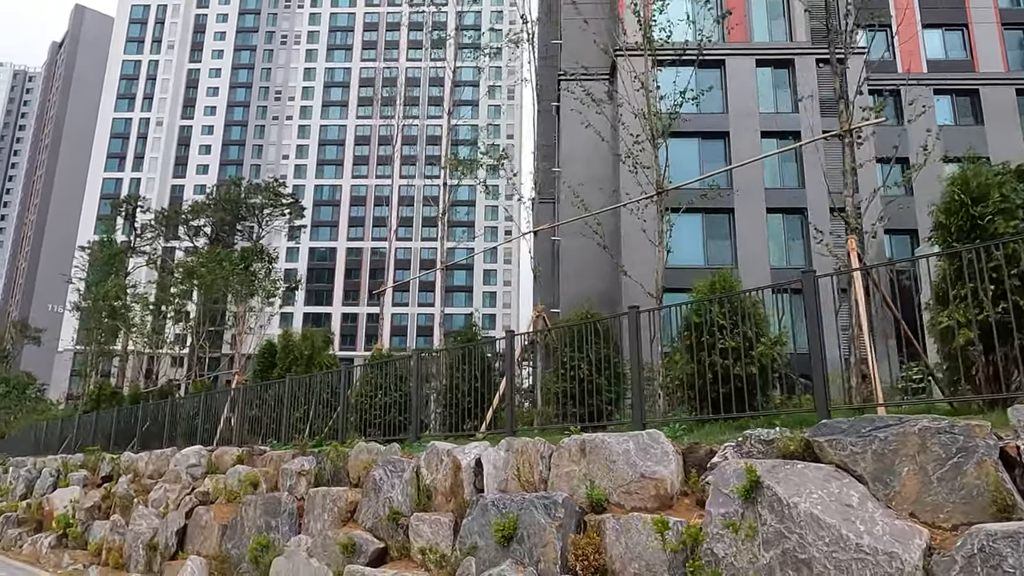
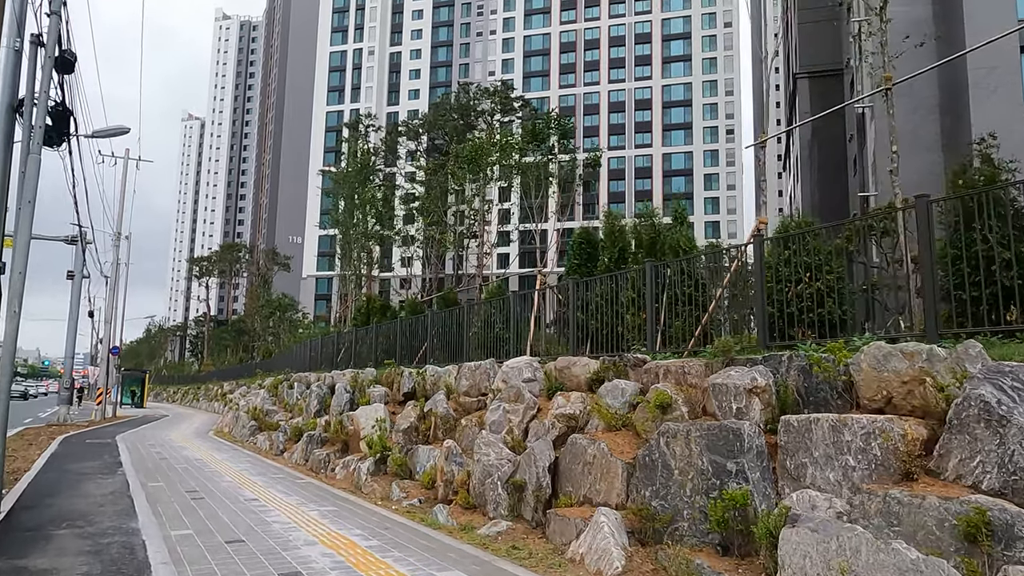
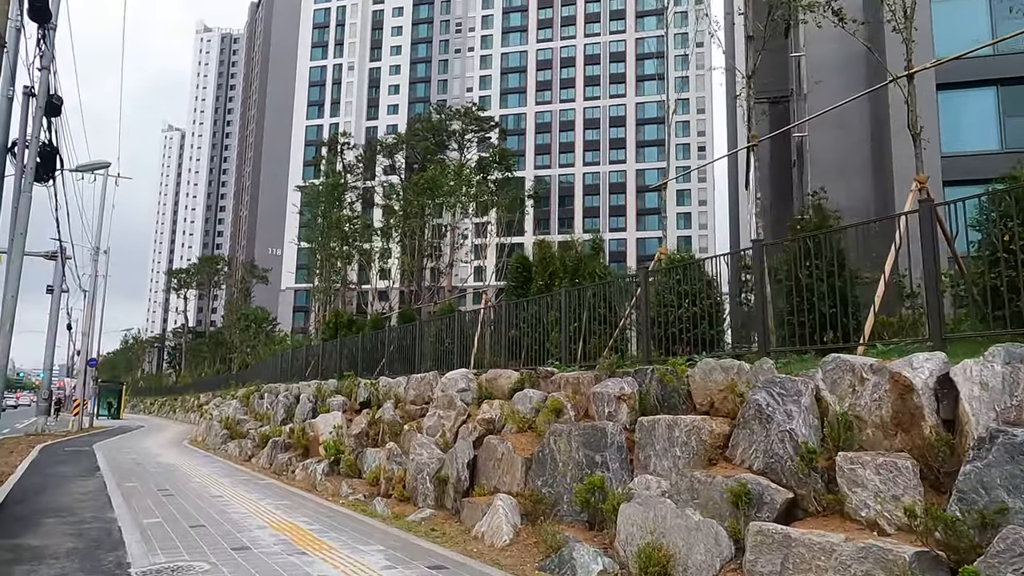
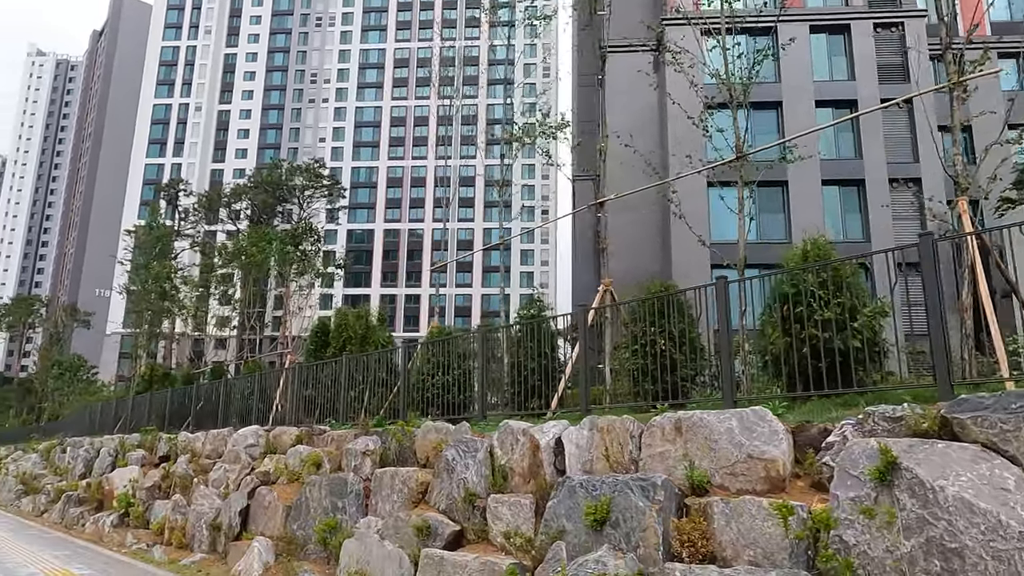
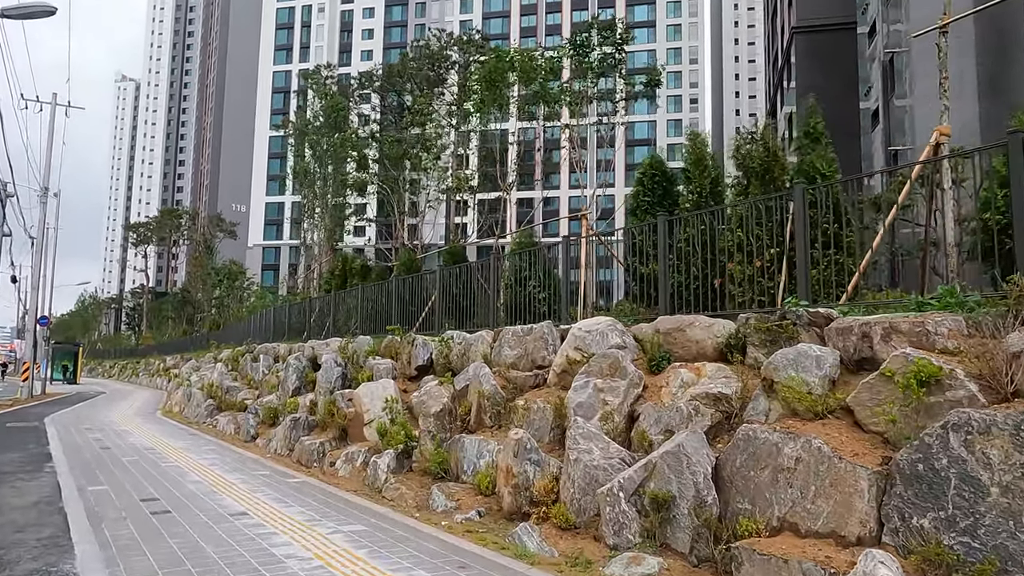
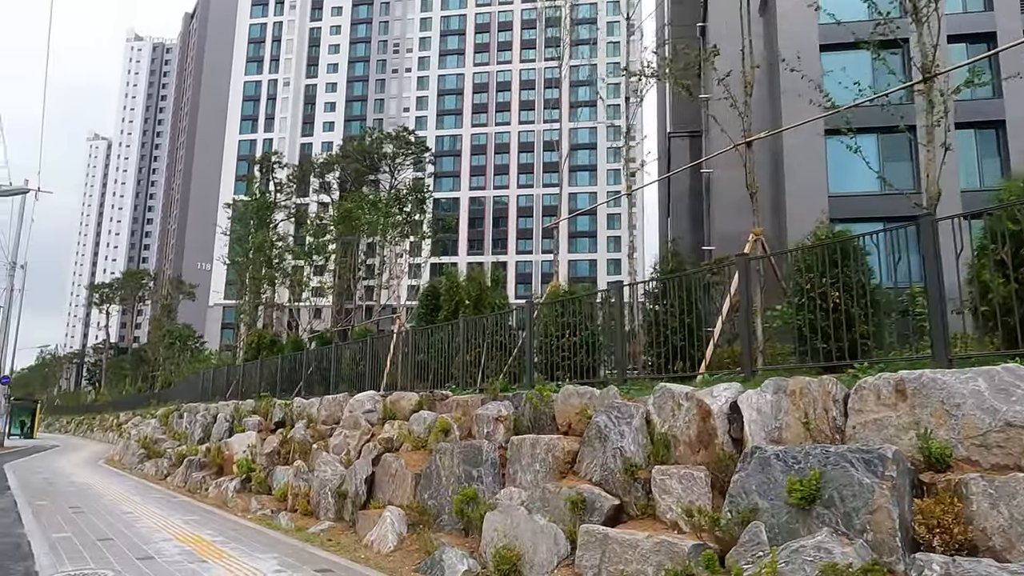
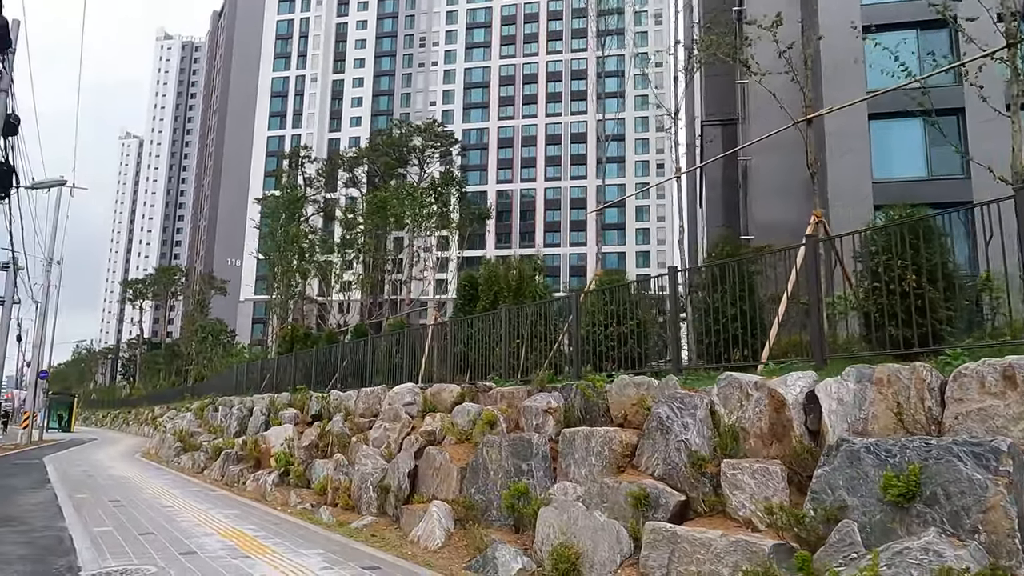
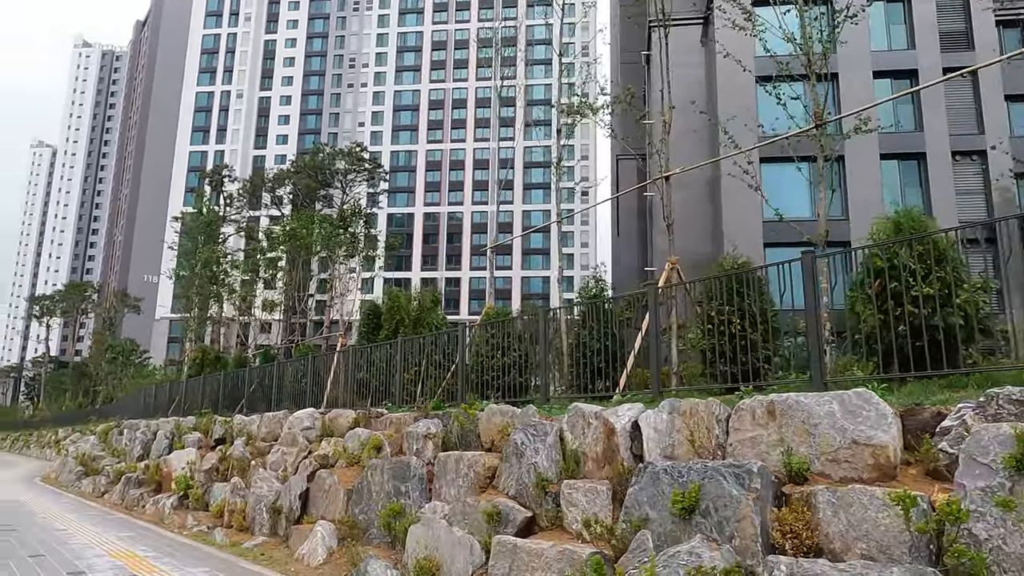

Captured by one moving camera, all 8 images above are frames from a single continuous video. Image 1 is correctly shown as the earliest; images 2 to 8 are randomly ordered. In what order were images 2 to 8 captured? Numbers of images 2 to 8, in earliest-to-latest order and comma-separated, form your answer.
4, 8, 6, 7, 3, 2, 5
